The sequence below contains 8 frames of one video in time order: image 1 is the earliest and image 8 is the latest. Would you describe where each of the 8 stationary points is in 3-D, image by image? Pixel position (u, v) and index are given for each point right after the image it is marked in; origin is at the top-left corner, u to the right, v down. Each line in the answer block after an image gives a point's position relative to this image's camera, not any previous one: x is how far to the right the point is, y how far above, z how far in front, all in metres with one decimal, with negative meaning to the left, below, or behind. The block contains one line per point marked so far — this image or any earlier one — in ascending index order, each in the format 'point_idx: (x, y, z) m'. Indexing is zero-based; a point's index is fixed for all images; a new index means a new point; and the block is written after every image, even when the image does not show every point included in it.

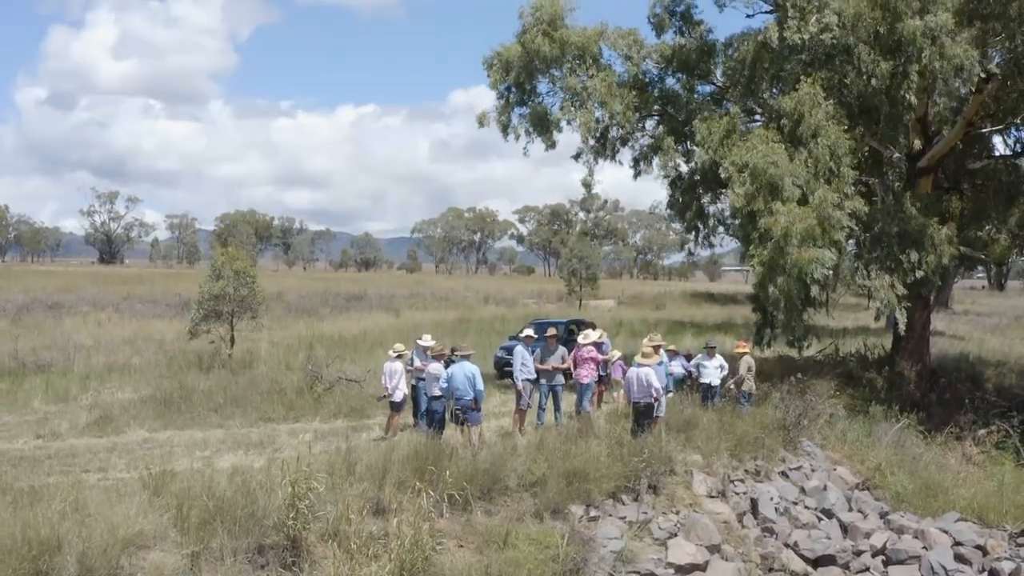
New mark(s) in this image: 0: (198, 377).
0: (-6.3, -1.8, +17.0) m
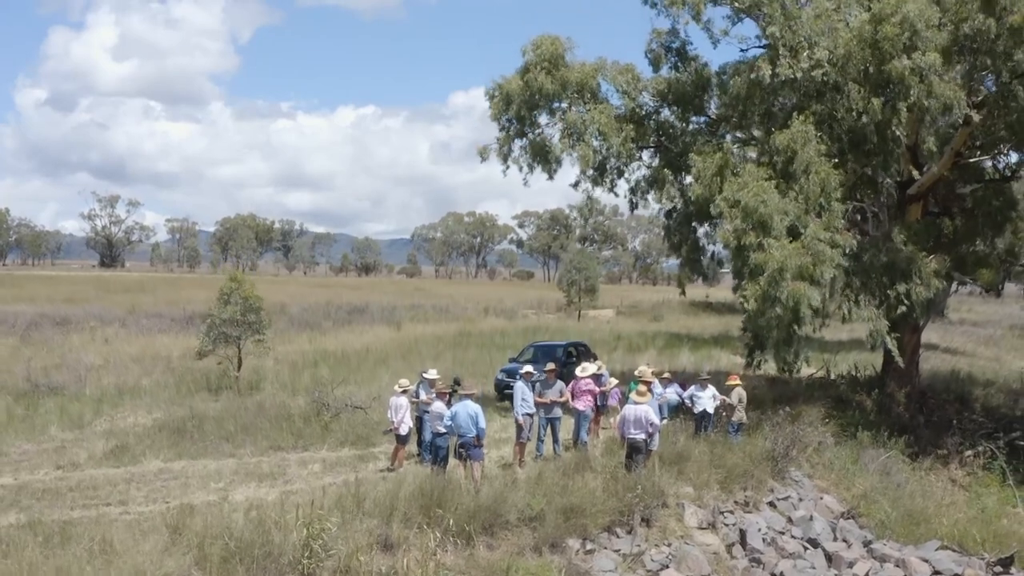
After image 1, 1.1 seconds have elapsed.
0: (-6.3, -2.3, +17.5) m
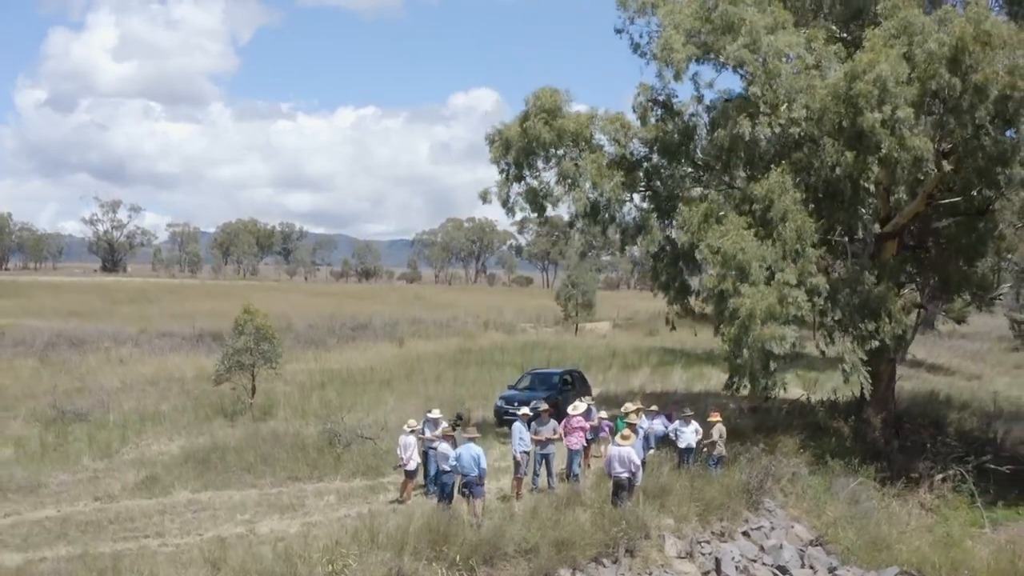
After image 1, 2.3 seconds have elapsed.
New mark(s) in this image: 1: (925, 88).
0: (-6.3, -3.1, +18.7) m
1: (+8.2, +3.9, +16.7) m
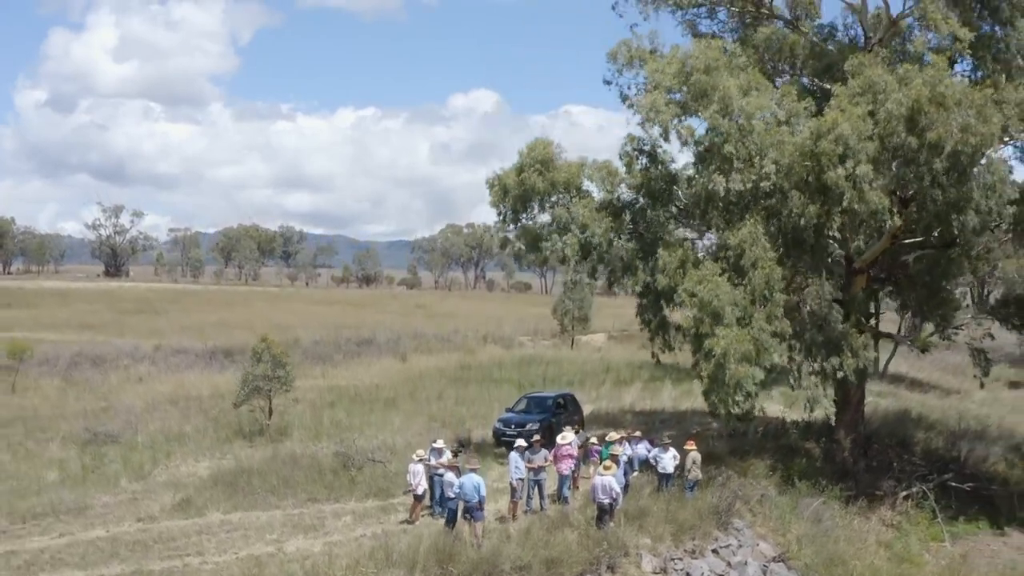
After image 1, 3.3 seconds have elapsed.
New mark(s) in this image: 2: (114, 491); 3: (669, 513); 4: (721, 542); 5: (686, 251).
0: (-6.4, -3.9, +20.4) m
1: (+8.1, +3.1, +18.4) m
2: (-7.9, -4.1, +17.0) m
3: (+2.7, -3.9, +14.9) m
4: (+3.6, -4.4, +14.8) m
5: (+3.8, +0.8, +18.4) m
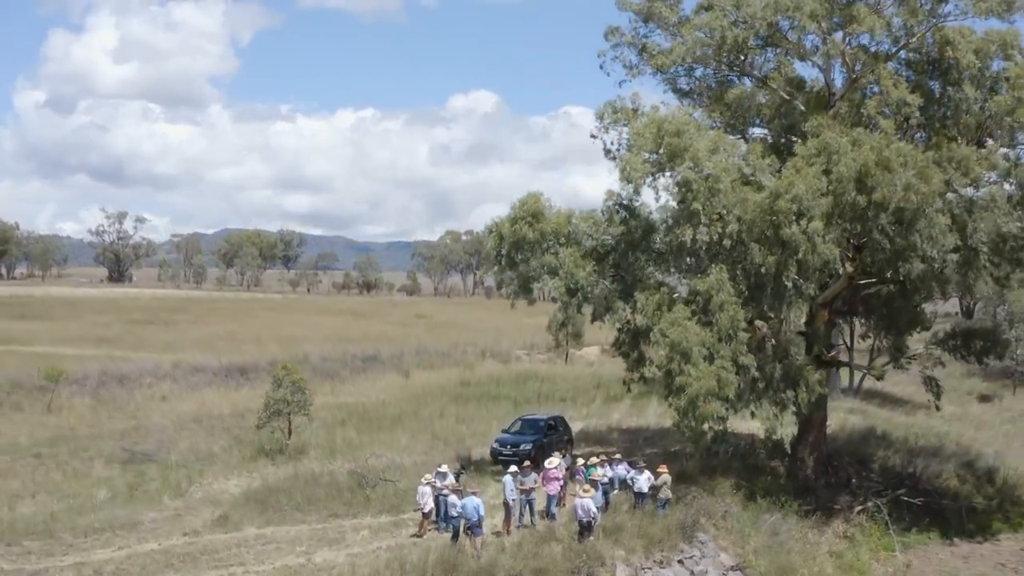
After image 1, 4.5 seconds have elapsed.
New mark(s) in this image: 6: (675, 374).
0: (-6.5, -4.8, +22.8) m
1: (+8.0, +2.1, +20.9) m
2: (-8.0, -5.0, +19.4) m
3: (+2.6, -4.9, +17.3) m
4: (+3.5, -5.4, +17.2) m
5: (+3.6, -0.2, +20.8) m
6: (+3.8, -1.9, +19.7) m
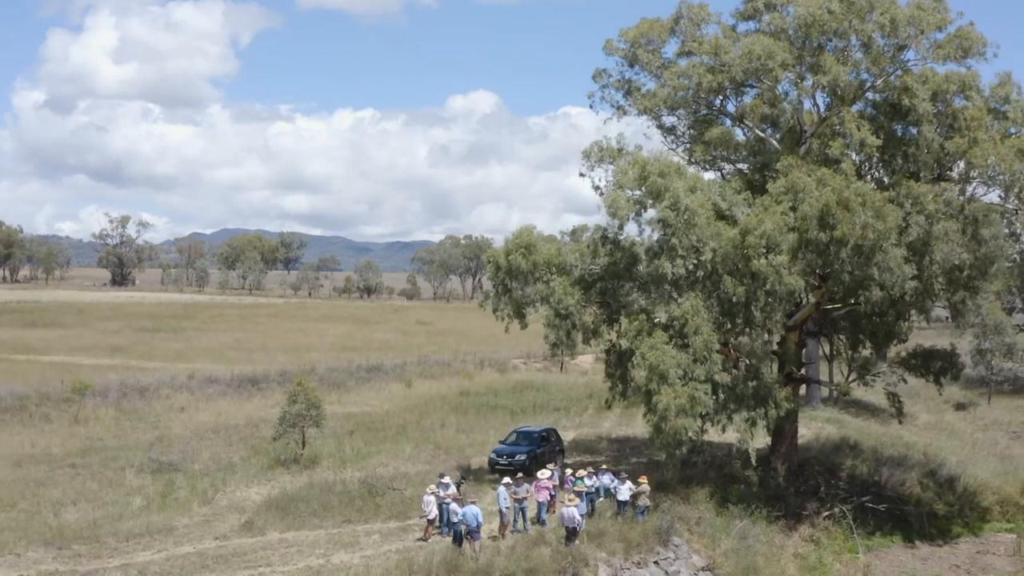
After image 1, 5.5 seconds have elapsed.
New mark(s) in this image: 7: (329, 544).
0: (-6.7, -5.5, +24.9) m
1: (+7.9, +1.4, +23.0) m
2: (-8.2, -5.7, +21.5) m
3: (+2.5, -5.6, +19.5) m
4: (+3.4, -6.1, +19.4) m
5: (+3.5, -0.9, +23.0) m
6: (+3.7, -2.7, +21.9) m
7: (-4.1, -5.8, +19.1) m
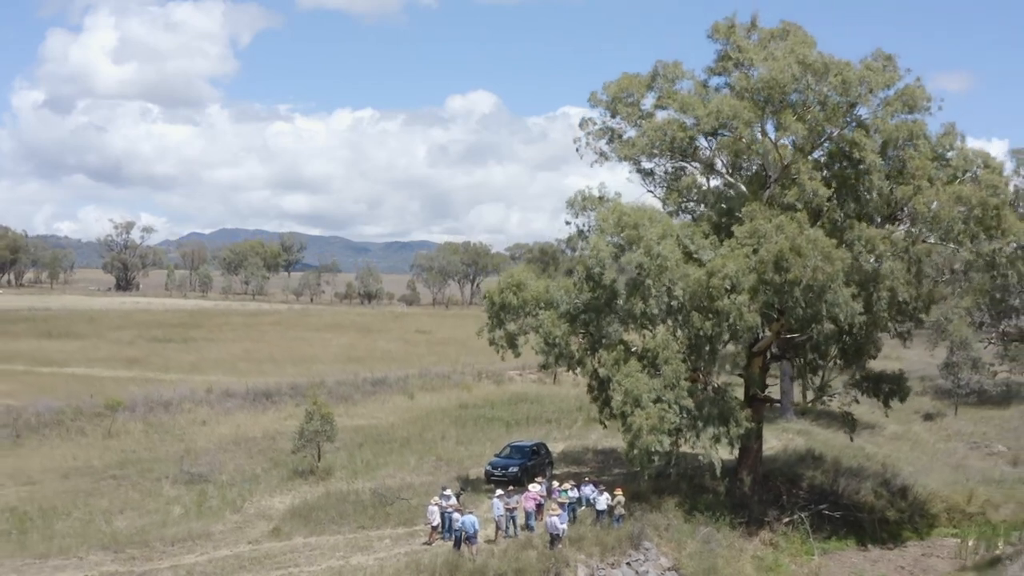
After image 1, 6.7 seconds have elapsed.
0: (-6.9, -6.6, +28.1) m
1: (+7.7, +0.3, +26.2) m
2: (-8.4, -6.7, +24.6) m
3: (+2.3, -6.6, +22.6) m
4: (+3.2, -7.1, +22.5) m
5: (+3.3, -1.9, +26.1) m
6: (+3.5, -3.7, +25.0) m
7: (-4.4, -6.8, +22.3) m
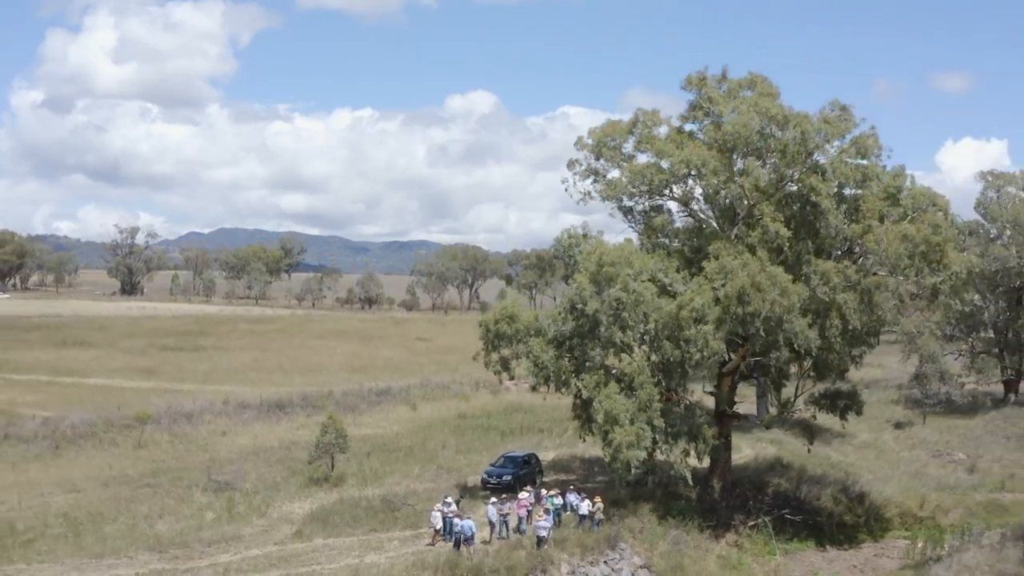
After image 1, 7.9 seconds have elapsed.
0: (-7.1, -7.6, +31.4) m
1: (+7.4, -0.7, +29.6) m
2: (-8.6, -7.8, +28.0) m
3: (+2.1, -7.7, +26.0) m
4: (+3.0, -8.2, +25.9) m
5: (+3.1, -3.0, +29.5) m
6: (+3.2, -4.8, +28.4) m
7: (-4.6, -7.8, +25.6) m
